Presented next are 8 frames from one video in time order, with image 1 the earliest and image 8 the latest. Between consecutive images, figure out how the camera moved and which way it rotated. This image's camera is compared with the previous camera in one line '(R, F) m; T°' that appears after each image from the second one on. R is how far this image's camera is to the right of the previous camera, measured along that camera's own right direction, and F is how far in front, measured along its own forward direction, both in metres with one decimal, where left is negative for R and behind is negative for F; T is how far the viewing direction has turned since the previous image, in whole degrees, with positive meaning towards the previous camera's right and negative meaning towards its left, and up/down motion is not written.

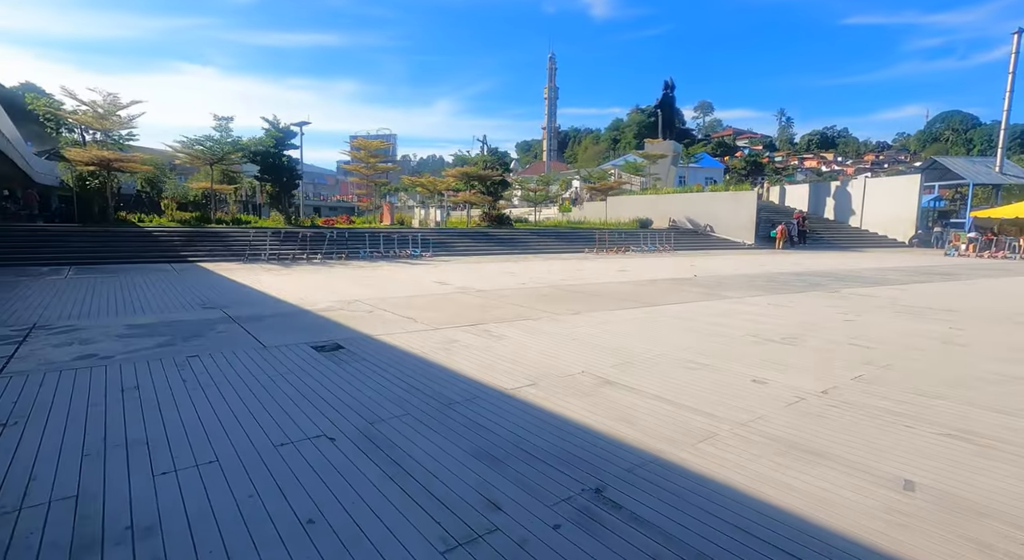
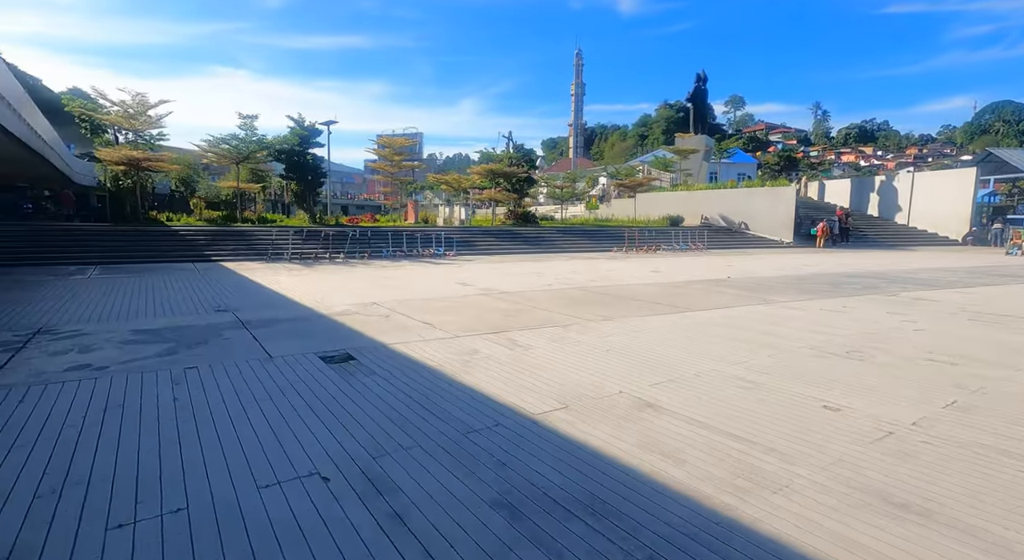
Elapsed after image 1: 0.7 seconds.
(0.0, +0.6) m; -3°
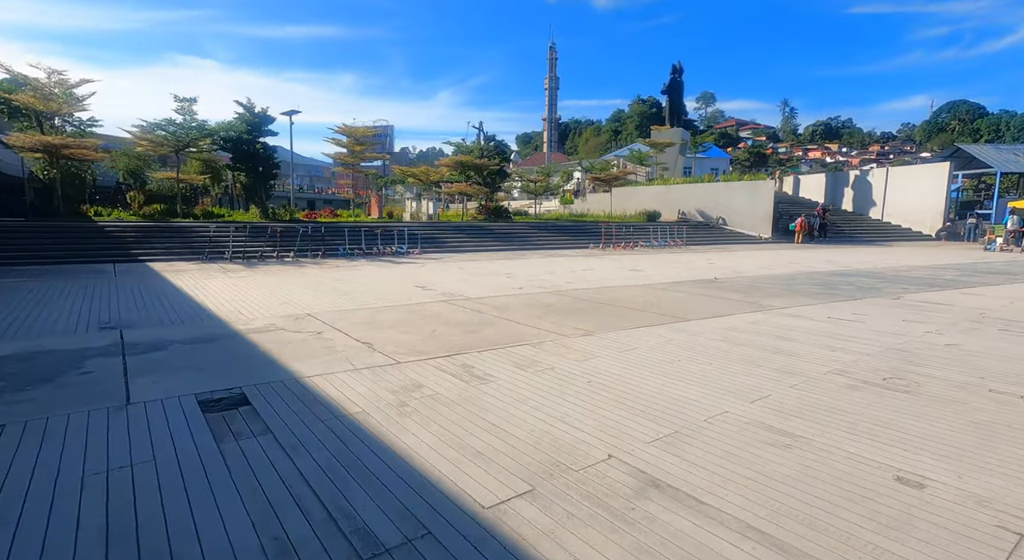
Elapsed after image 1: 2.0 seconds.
(+0.2, +1.5) m; +3°
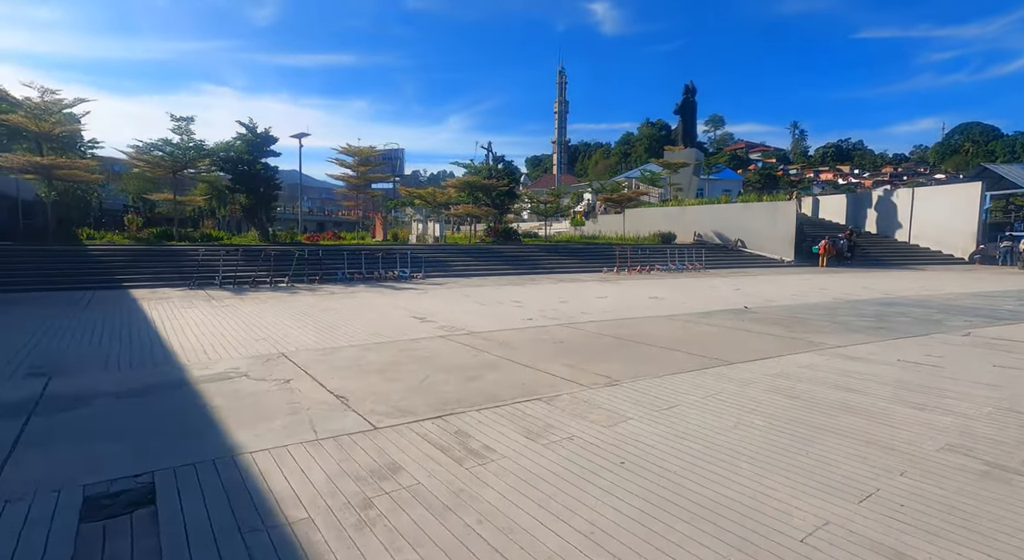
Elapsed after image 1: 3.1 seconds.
(0.0, +1.2) m; -1°
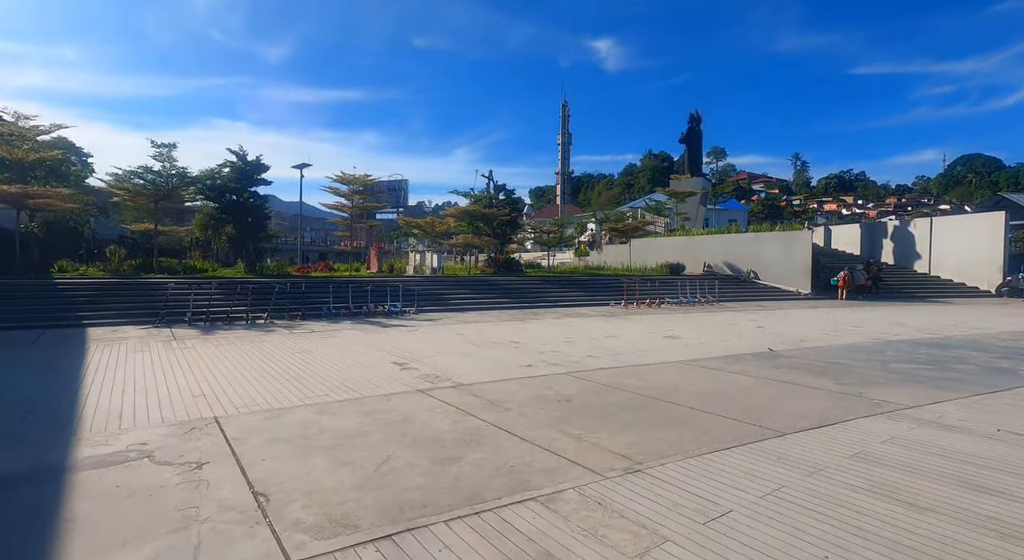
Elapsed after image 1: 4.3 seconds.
(+0.1, +1.4) m; 0°
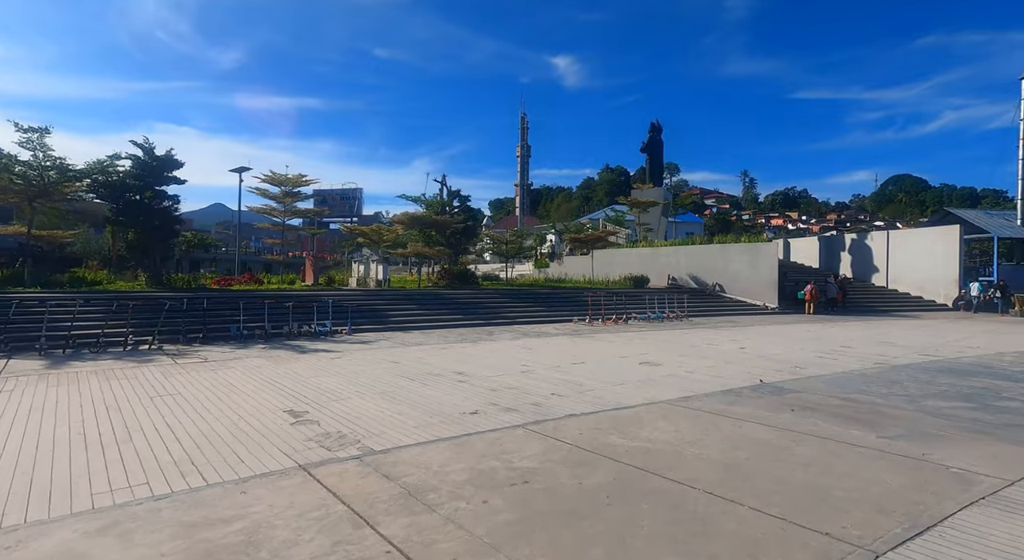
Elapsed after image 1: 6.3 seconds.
(+0.2, +2.2) m; +4°
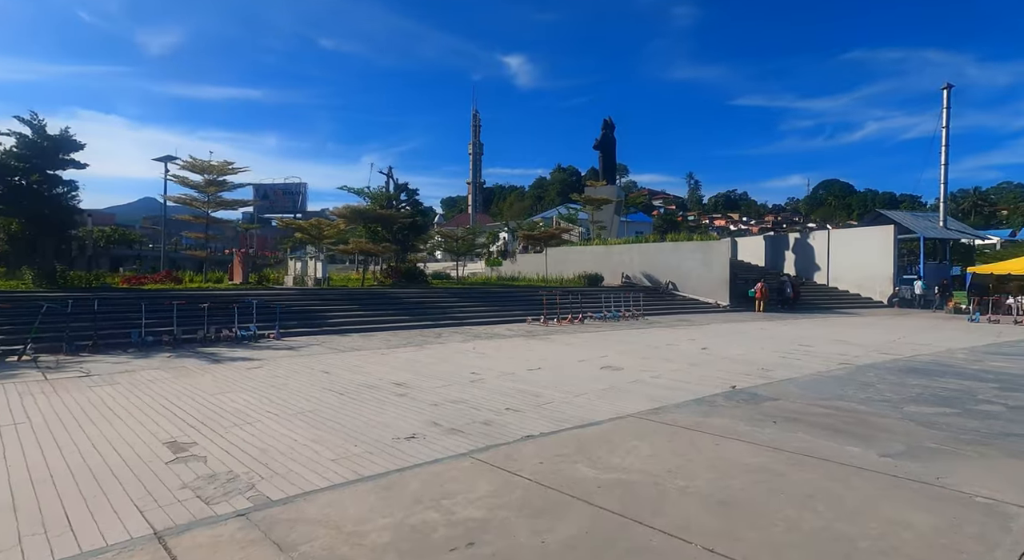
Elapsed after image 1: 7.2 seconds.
(+0.1, +1.1) m; +5°
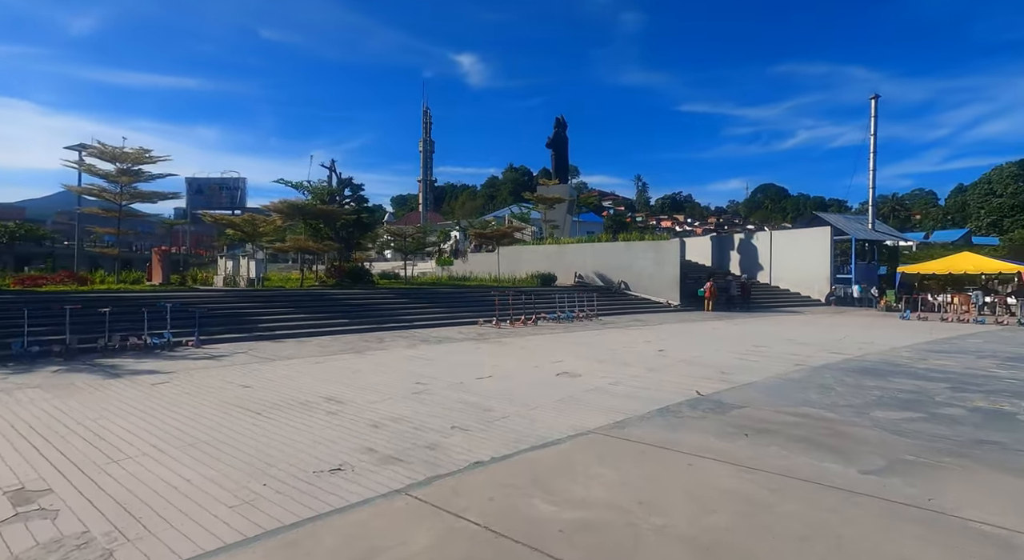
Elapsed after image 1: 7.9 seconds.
(+0.1, +0.8) m; +5°
